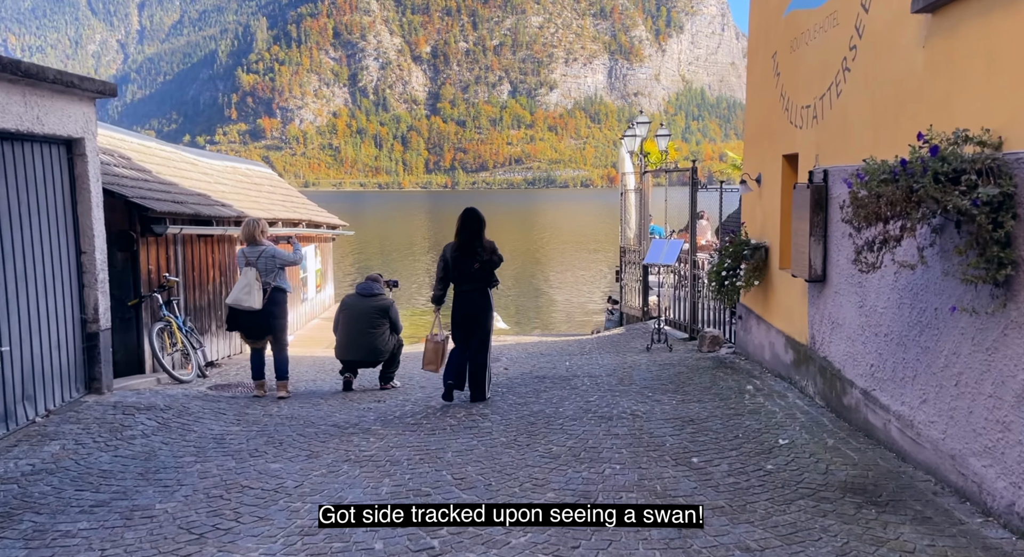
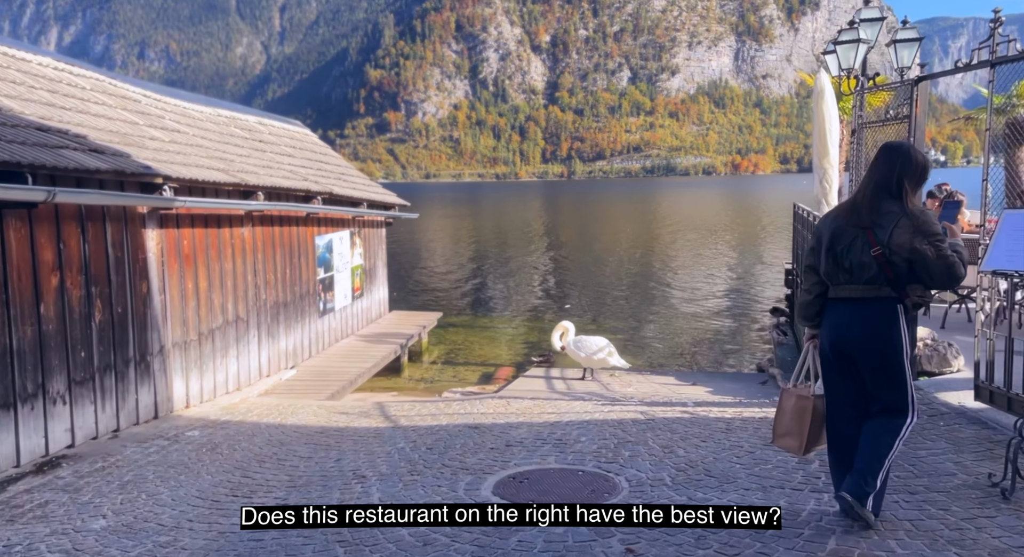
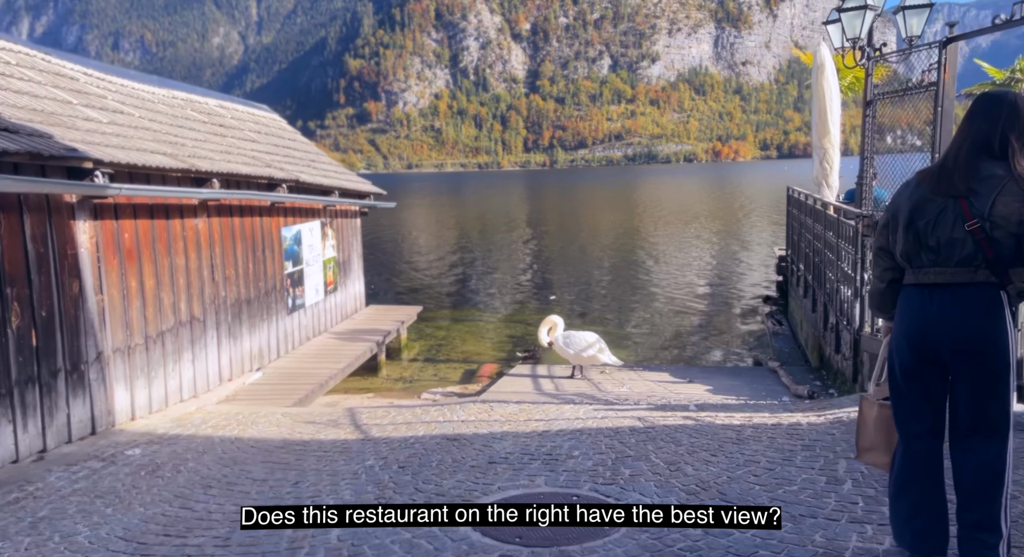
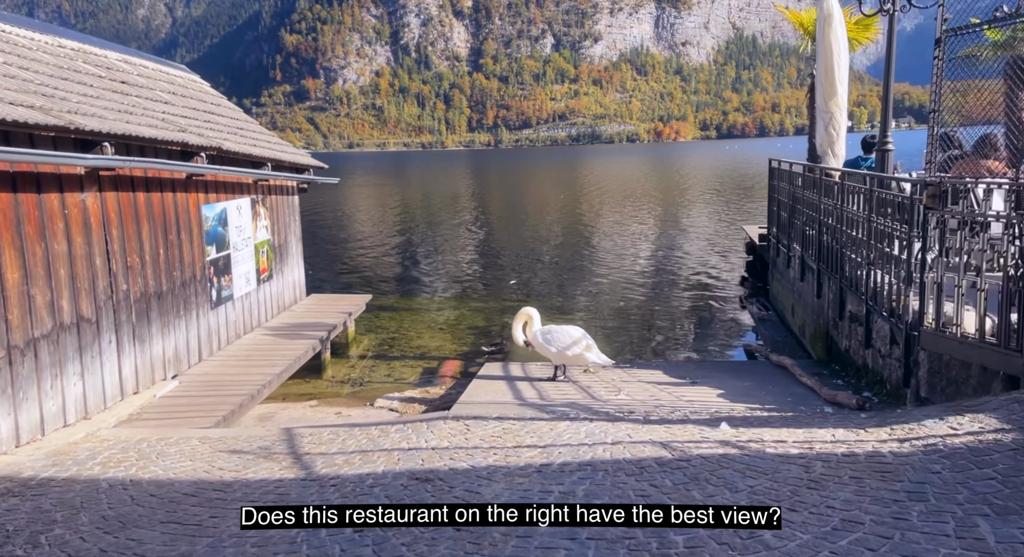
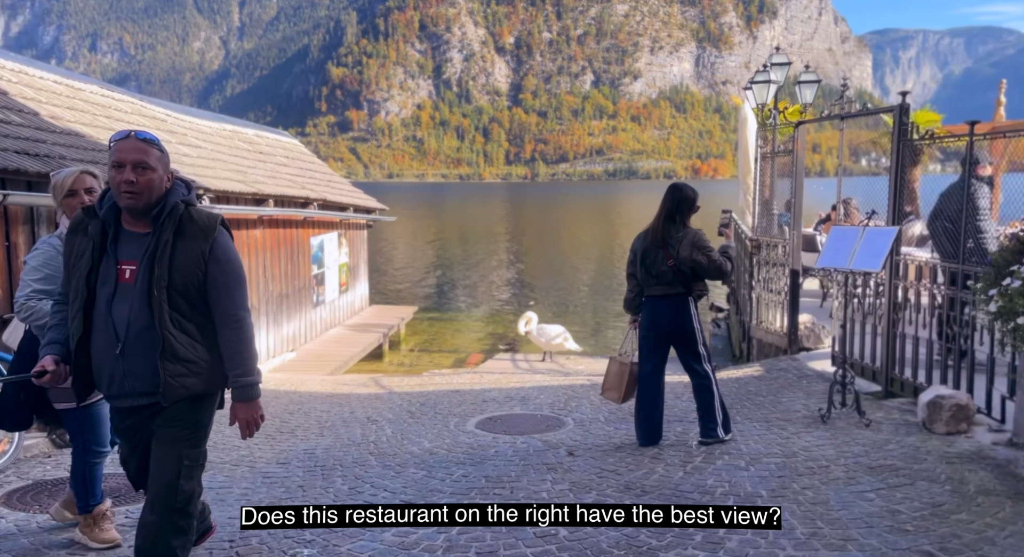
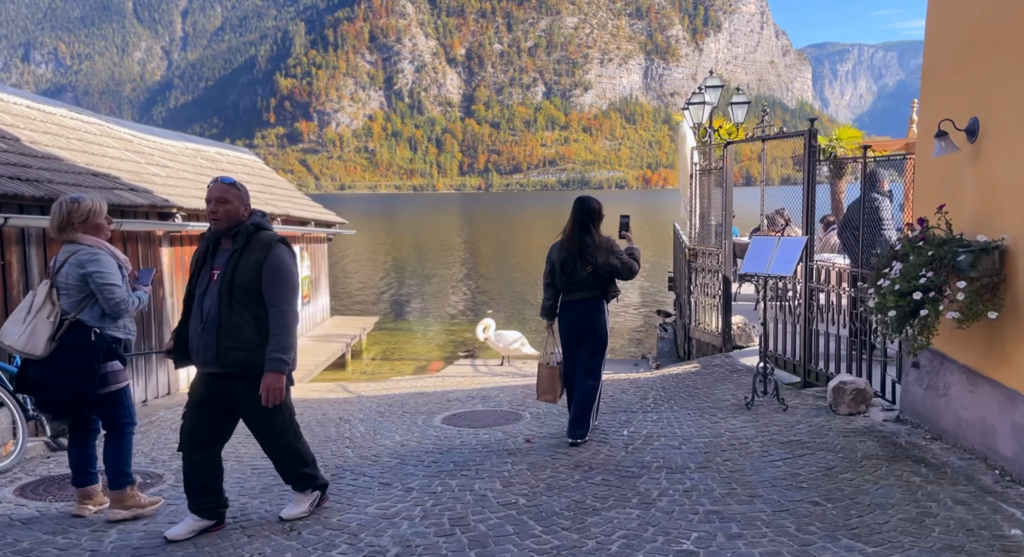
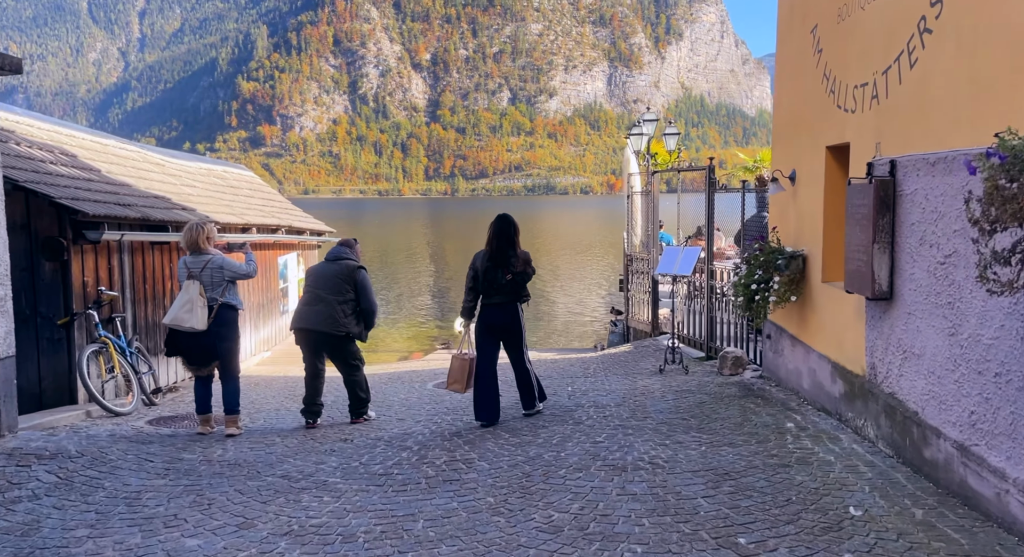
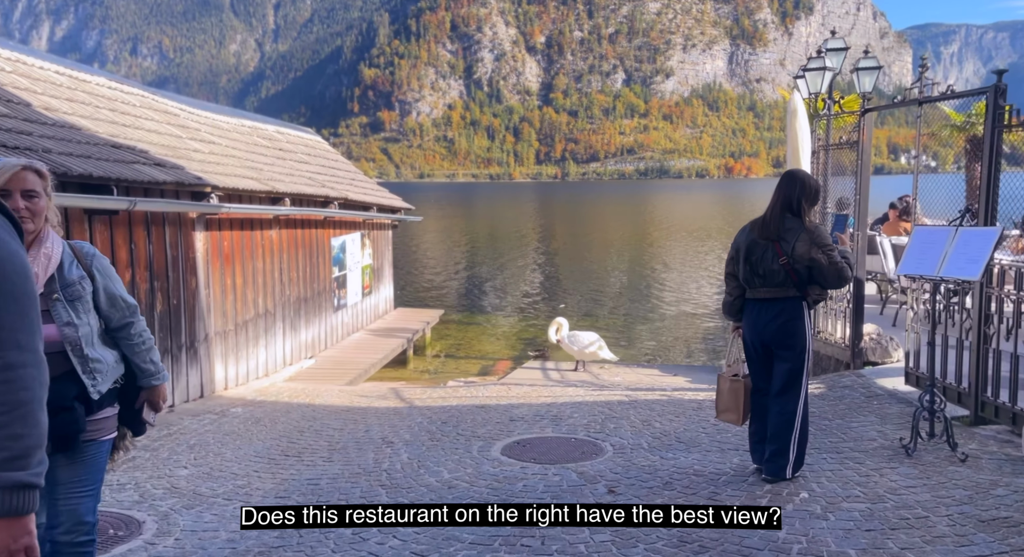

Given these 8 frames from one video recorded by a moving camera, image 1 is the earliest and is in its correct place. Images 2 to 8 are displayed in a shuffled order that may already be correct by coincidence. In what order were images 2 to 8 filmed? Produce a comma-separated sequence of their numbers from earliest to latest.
7, 6, 5, 8, 2, 3, 4
